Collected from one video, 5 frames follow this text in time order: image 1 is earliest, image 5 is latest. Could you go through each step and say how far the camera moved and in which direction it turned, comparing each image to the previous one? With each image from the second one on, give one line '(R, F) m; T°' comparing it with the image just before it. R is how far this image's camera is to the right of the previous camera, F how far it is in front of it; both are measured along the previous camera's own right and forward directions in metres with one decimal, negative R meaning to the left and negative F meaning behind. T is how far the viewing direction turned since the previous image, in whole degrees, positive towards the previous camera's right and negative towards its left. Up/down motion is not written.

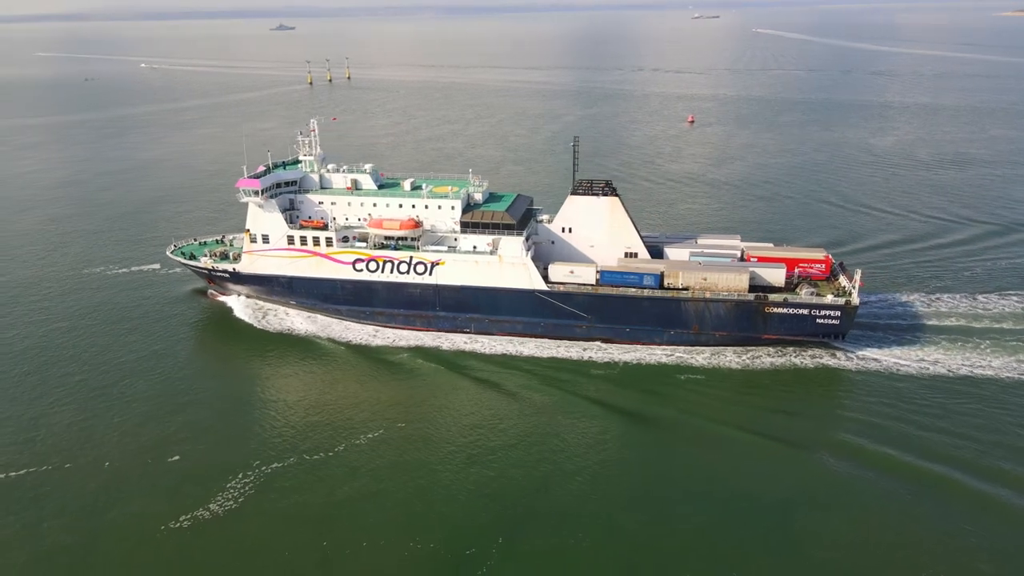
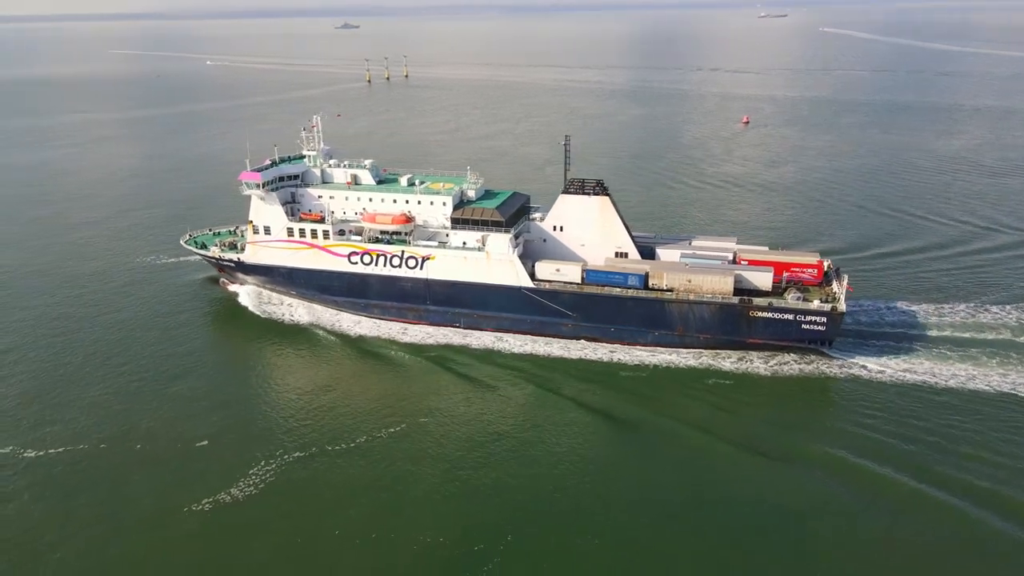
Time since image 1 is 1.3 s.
(+2.2, -0.2) m; -4°
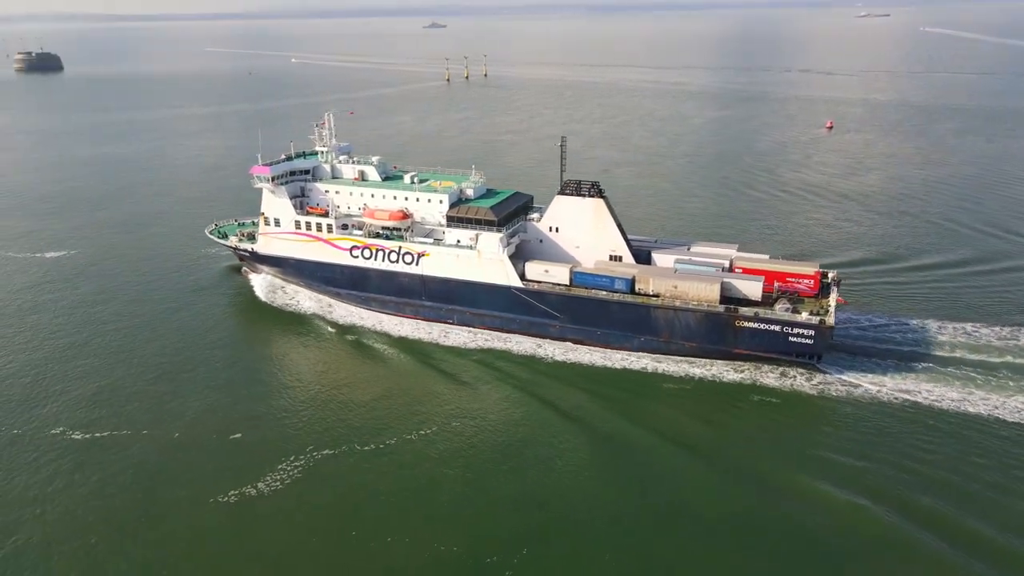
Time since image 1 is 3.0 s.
(+2.8, 0.0) m; -6°
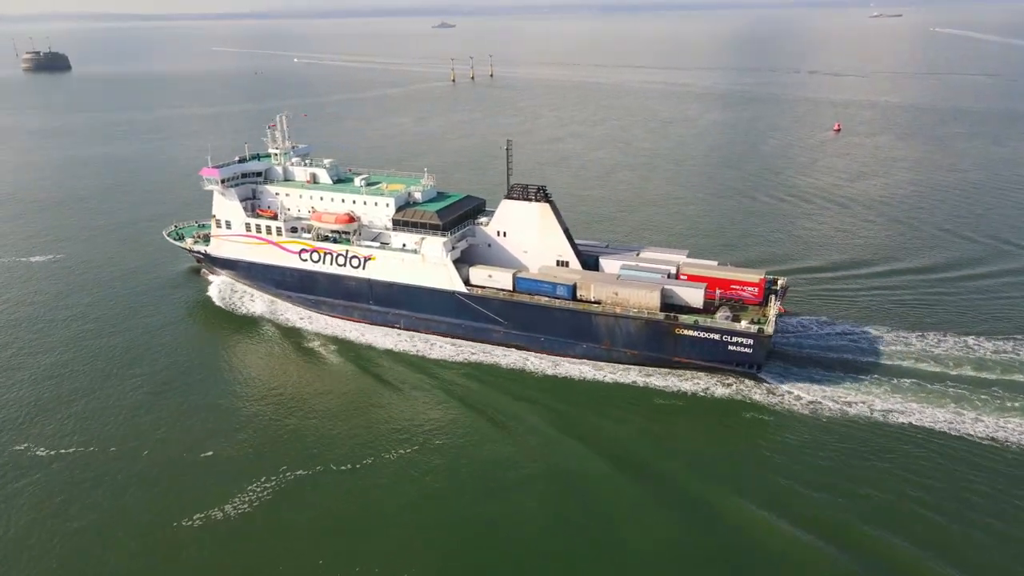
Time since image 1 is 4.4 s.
(+2.1, +0.3) m; 0°
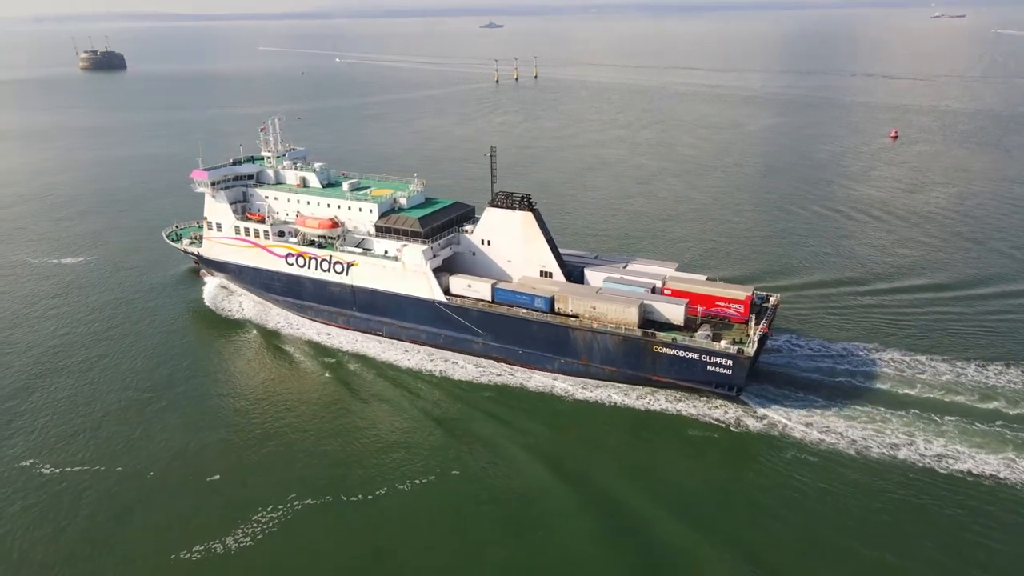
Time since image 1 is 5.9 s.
(+1.9, +0.7) m; -3°
